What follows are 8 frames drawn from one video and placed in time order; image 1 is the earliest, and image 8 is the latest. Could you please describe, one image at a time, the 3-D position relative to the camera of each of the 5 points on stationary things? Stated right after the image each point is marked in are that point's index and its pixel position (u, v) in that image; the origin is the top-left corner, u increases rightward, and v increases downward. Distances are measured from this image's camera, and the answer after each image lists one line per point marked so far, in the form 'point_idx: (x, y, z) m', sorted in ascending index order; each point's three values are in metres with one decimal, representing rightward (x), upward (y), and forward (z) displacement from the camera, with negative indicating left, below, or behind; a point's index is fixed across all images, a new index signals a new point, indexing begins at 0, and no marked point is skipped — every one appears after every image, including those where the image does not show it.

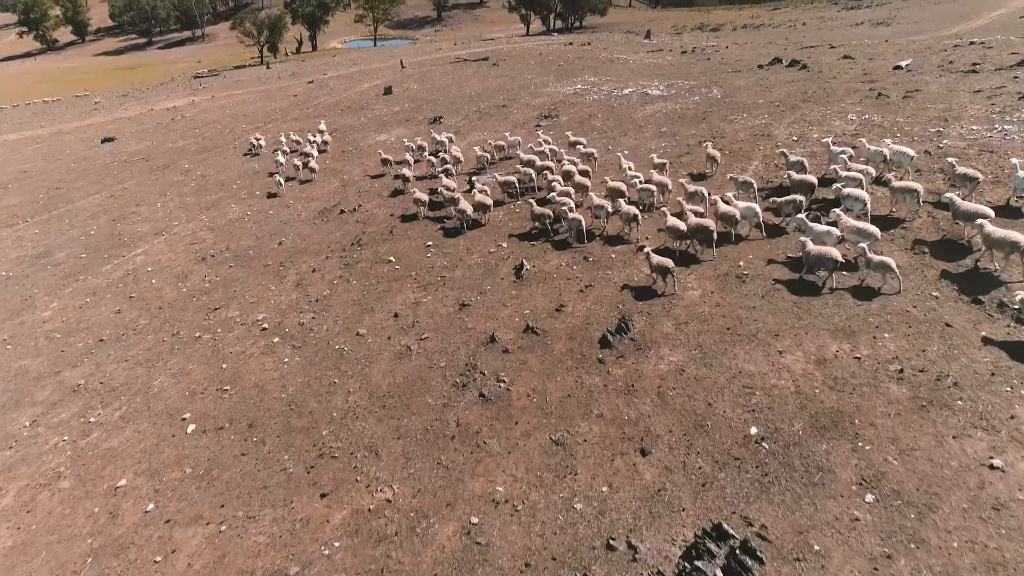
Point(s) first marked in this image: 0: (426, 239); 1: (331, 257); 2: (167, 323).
0: (-2.2, +1.3, +19.2) m
1: (-4.8, +0.8, +19.9) m
2: (-8.2, -0.9, +17.8) m
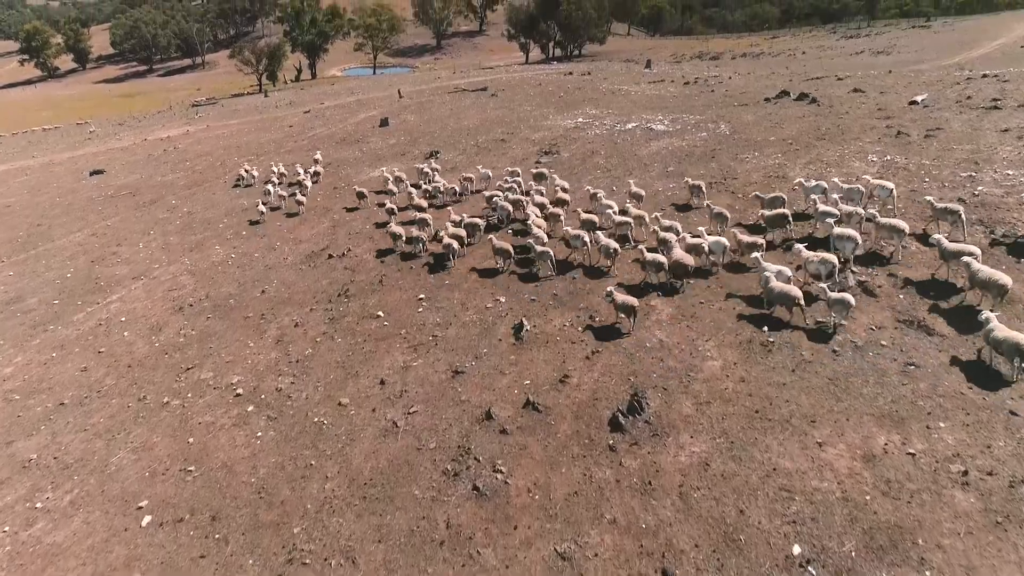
0: (-2.2, -0.1, +17.8) m
1: (-4.9, -0.5, +18.4) m
2: (-8.3, -2.1, +16.3) m
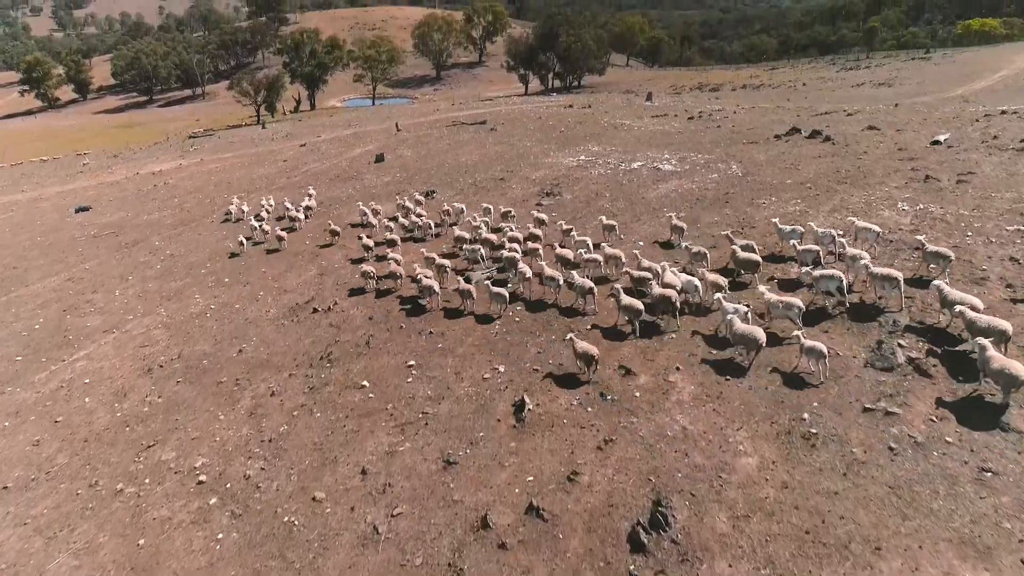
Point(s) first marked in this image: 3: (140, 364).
0: (-2.2, -1.4, +16.1) m
1: (-4.9, -1.9, +16.7) m
2: (-8.3, -3.5, +14.5) m
3: (-9.6, -2.0, +19.4) m
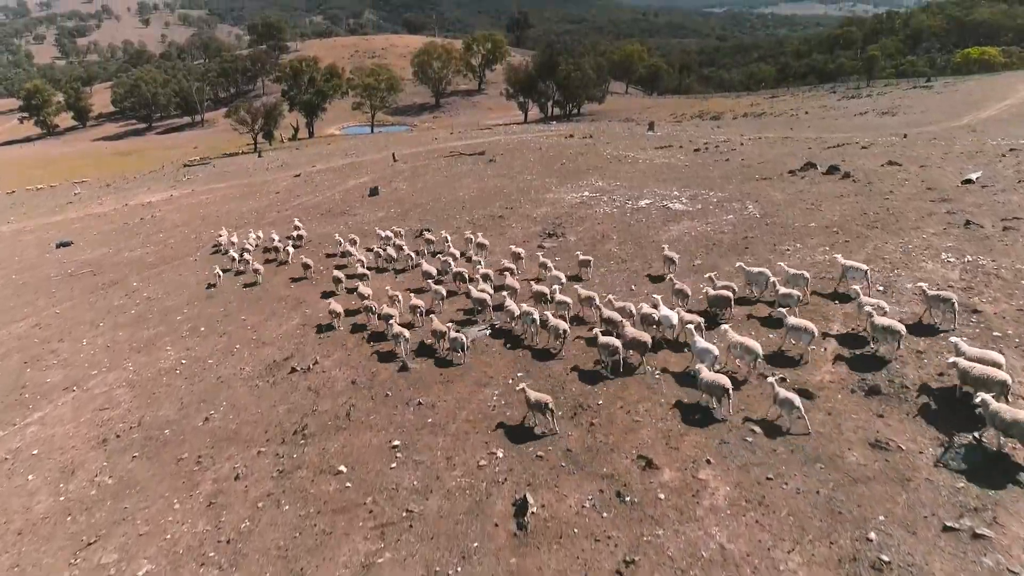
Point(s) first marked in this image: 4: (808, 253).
0: (-2.2, -2.7, +14.1) m
1: (-4.9, -3.2, +14.6) m
2: (-8.3, -4.7, +12.4) m
3: (-9.6, -3.3, +17.4) m
4: (+7.7, +0.9, +19.4) m
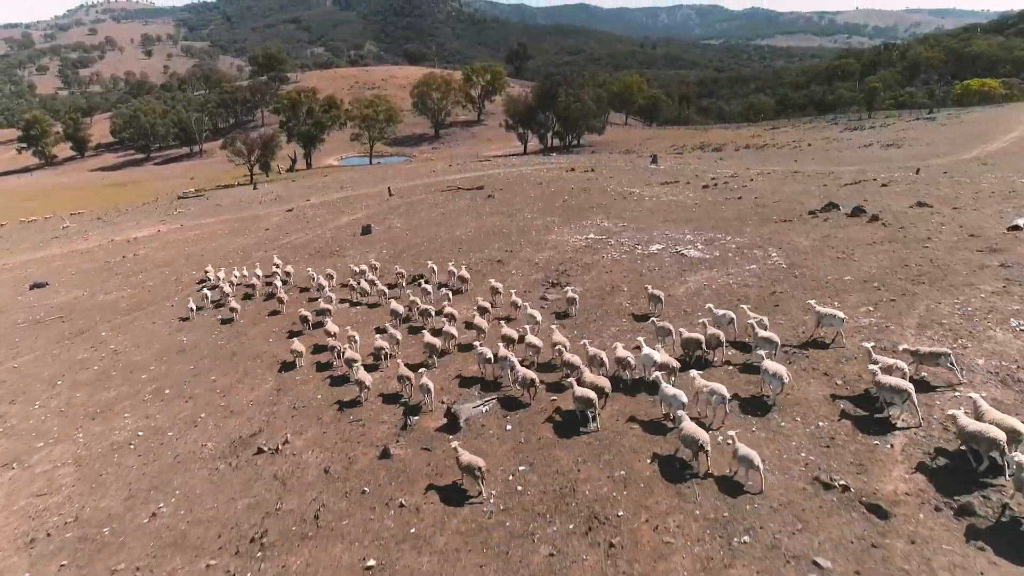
0: (-2.2, -4.0, +11.6) m
1: (-4.8, -4.5, +12.1) m
2: (-8.3, -5.9, +9.9) m
3: (-9.6, -4.7, +14.9) m
4: (+7.7, -0.5, +17.1) m
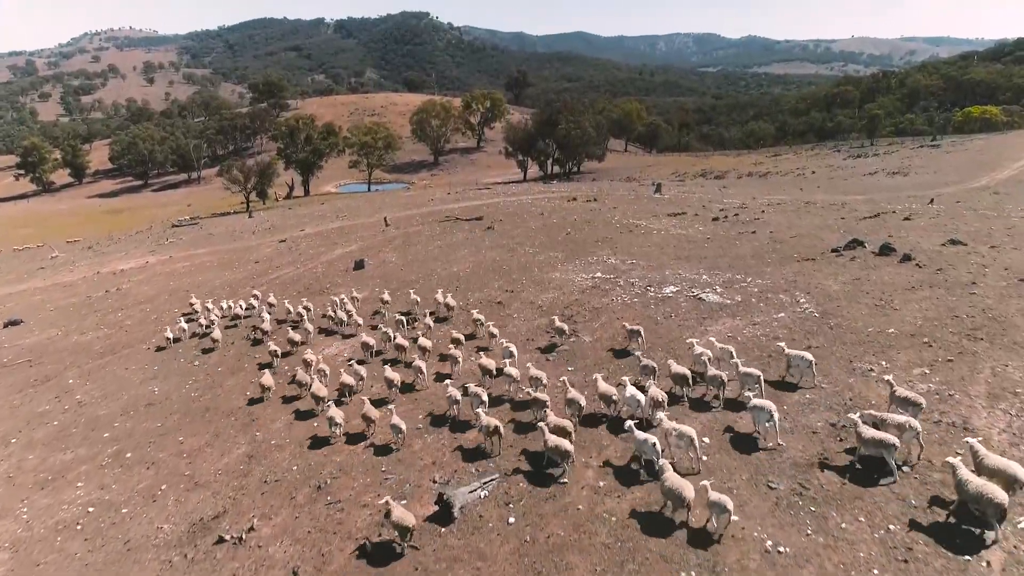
0: (-2.2, -5.0, +9.3) m
1: (-4.8, -5.5, +9.8) m
2: (-8.2, -6.8, +7.5) m
3: (-9.6, -5.8, +12.5) m
4: (+7.7, -1.7, +14.9) m
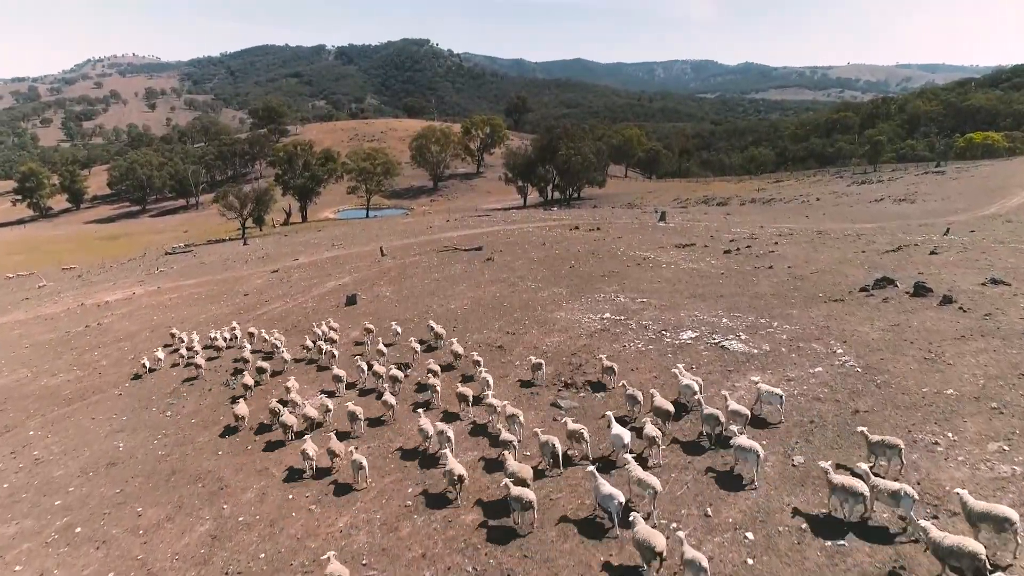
0: (-2.1, -5.8, +7.0) m
1: (-4.7, -6.4, +7.5) m
2: (-8.1, -7.6, +5.1) m
3: (-9.5, -6.8, +10.2) m
4: (+7.8, -2.7, +12.7) m
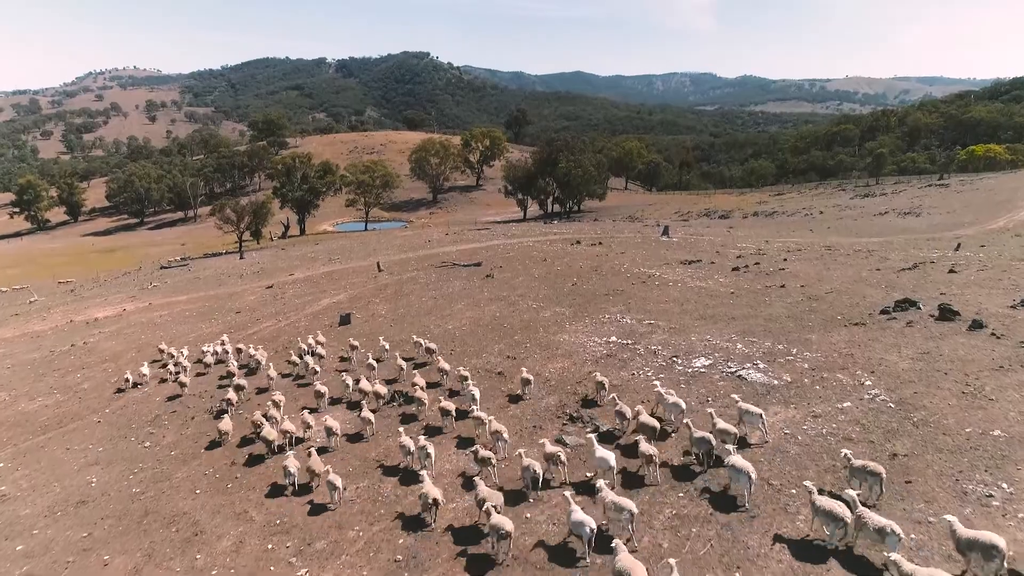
0: (-2.1, -6.2, +5.5) m
1: (-4.7, -6.8, +6.0) m
2: (-8.1, -8.0, +3.6) m
3: (-9.5, -7.3, +8.7) m
4: (+7.8, -3.3, +11.3) m
